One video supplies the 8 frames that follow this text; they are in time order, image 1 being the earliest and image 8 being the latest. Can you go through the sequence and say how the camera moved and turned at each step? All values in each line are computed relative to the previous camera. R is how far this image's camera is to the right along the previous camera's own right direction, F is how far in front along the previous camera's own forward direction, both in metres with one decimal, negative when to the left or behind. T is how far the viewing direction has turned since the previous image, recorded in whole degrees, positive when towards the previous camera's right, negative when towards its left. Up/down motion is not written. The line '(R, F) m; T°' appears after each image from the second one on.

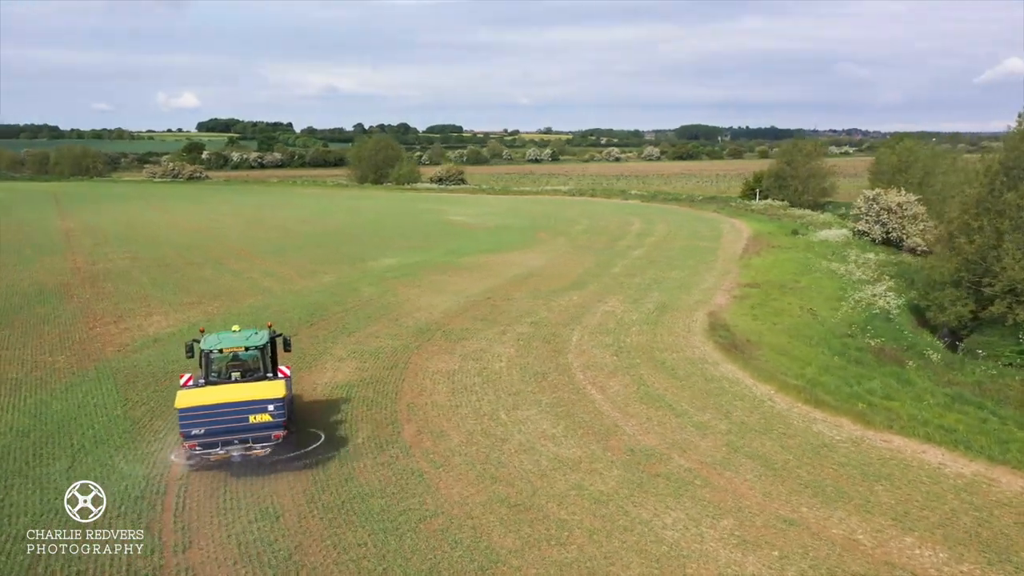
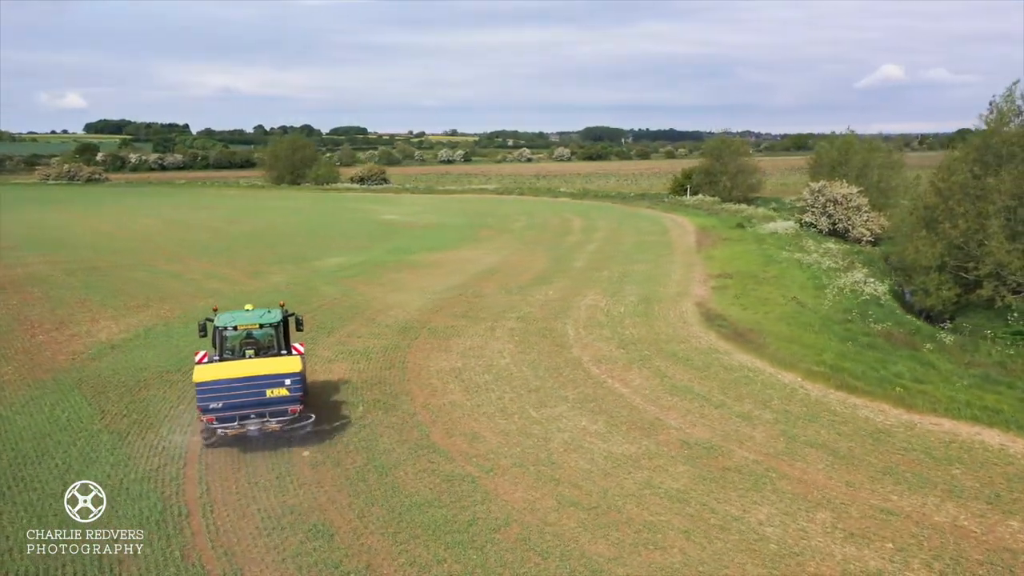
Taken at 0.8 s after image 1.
(-2.1, +1.1) m; +6°
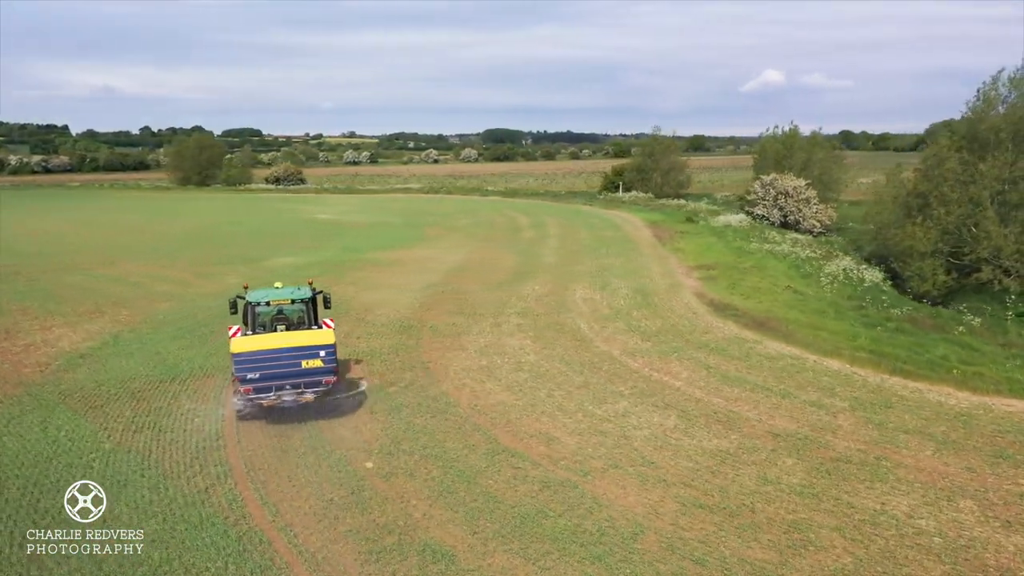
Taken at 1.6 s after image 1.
(-2.6, +1.2) m; +7°
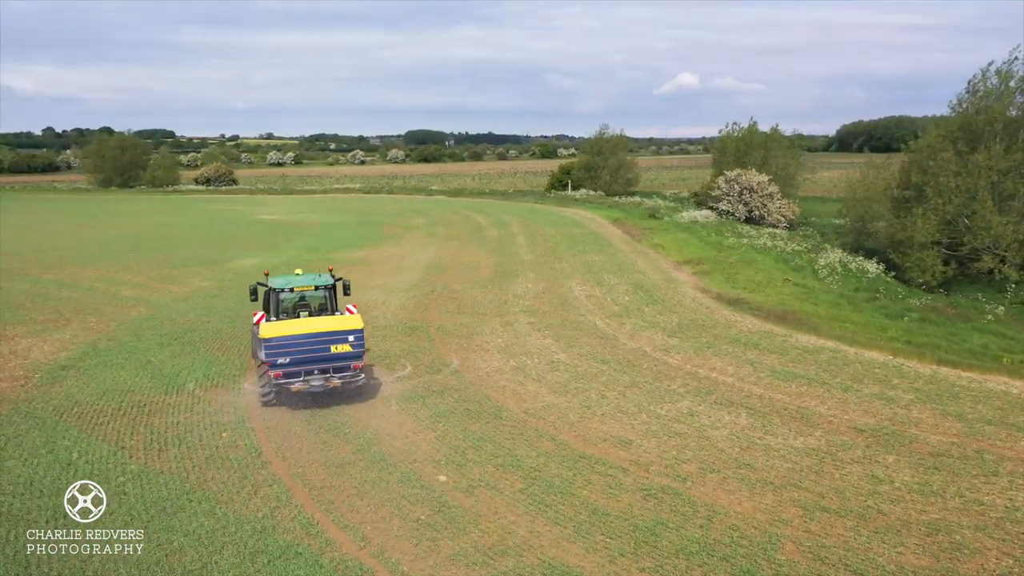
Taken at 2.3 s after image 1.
(-2.1, +1.0) m; +5°
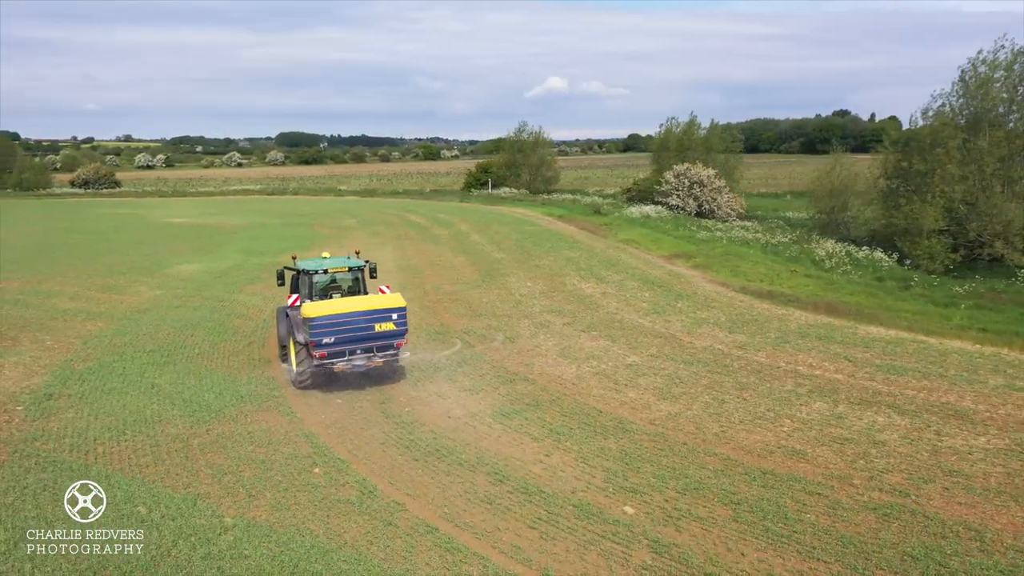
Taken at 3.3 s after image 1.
(-3.4, +2.0) m; +8°
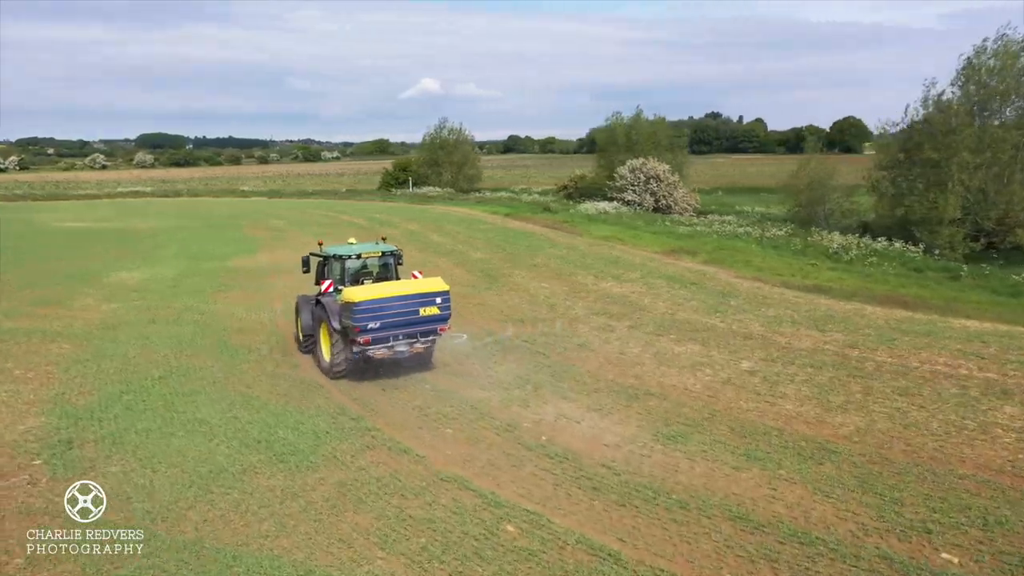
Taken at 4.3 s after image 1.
(-3.5, +2.3) m; +8°
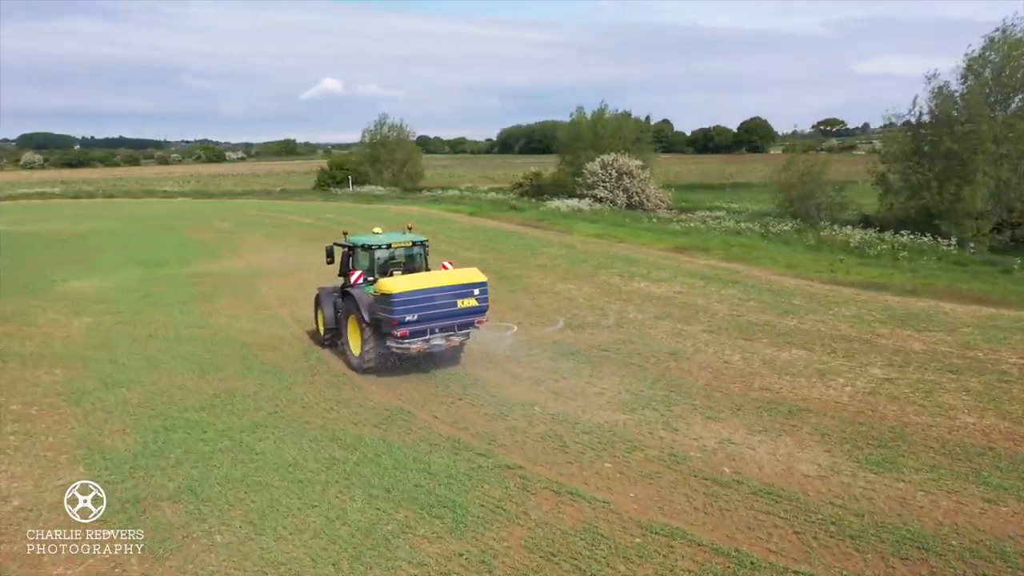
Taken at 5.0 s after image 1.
(-2.8, +2.0) m; +6°
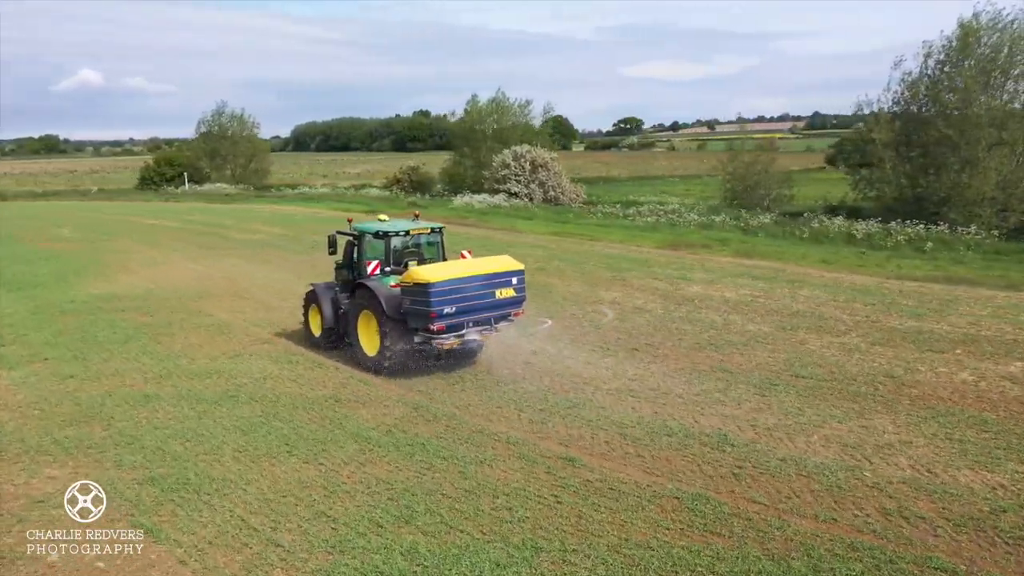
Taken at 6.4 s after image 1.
(-4.9, +4.1) m; +14°
